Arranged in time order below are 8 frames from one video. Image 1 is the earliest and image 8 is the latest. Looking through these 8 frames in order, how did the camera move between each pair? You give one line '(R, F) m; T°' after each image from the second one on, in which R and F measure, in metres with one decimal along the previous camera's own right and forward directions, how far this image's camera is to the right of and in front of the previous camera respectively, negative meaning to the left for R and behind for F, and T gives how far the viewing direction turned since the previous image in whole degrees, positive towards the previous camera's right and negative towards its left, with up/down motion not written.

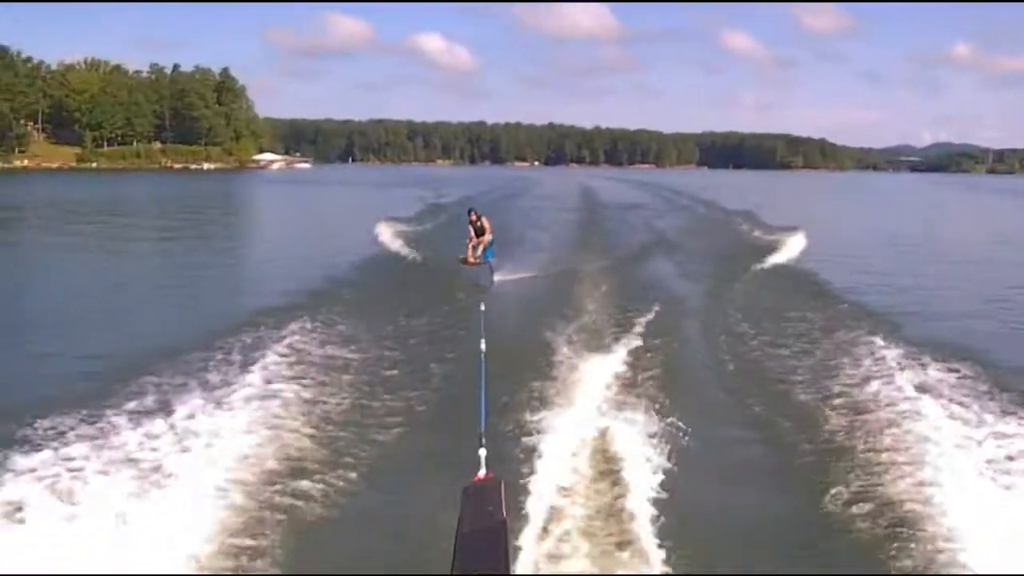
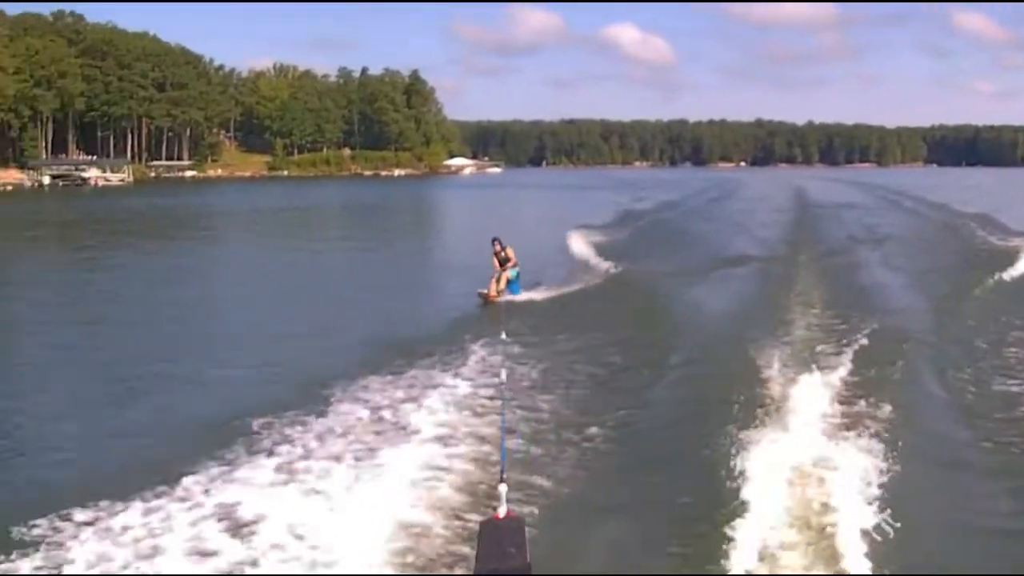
(+0.1, +1.9) m; -9°
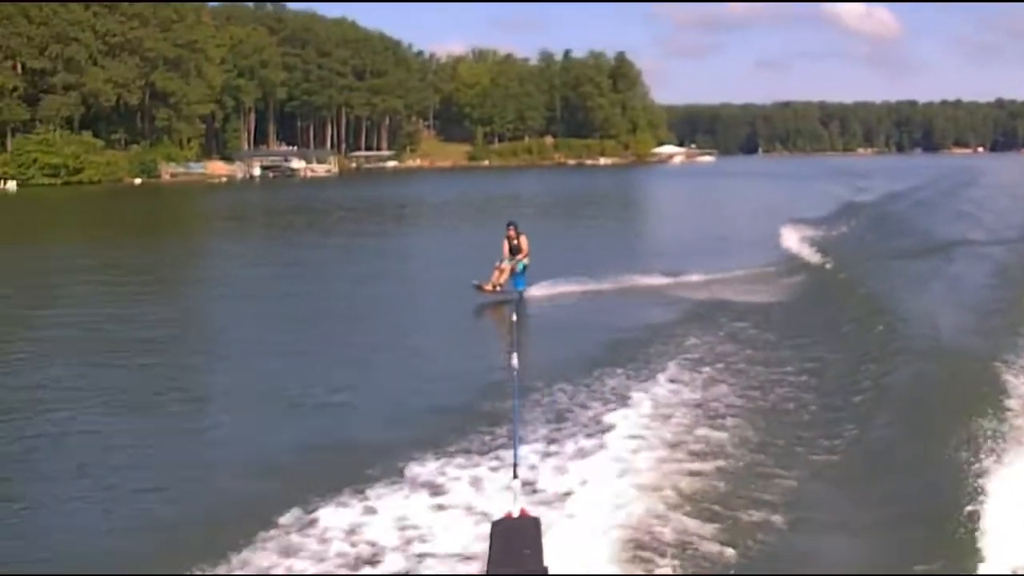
(+0.1, +1.7) m; -9°
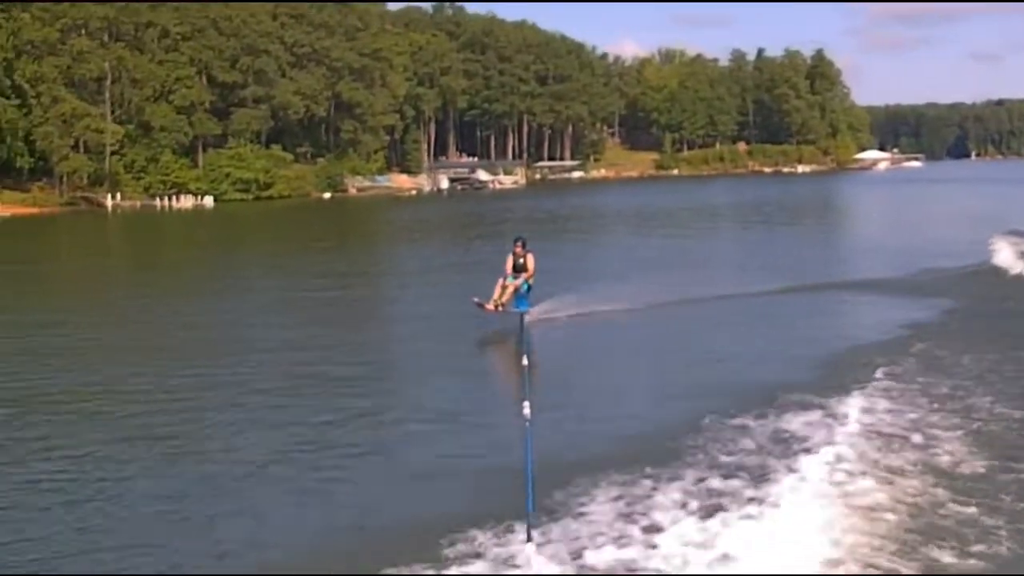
(+0.1, +1.4) m; -8°
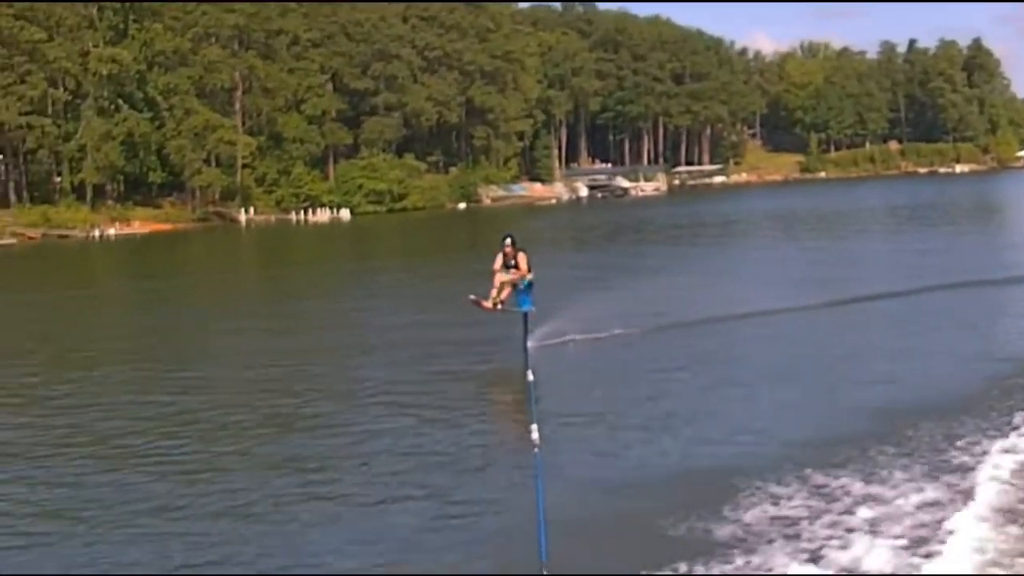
(-0.9, +1.4) m; -4°
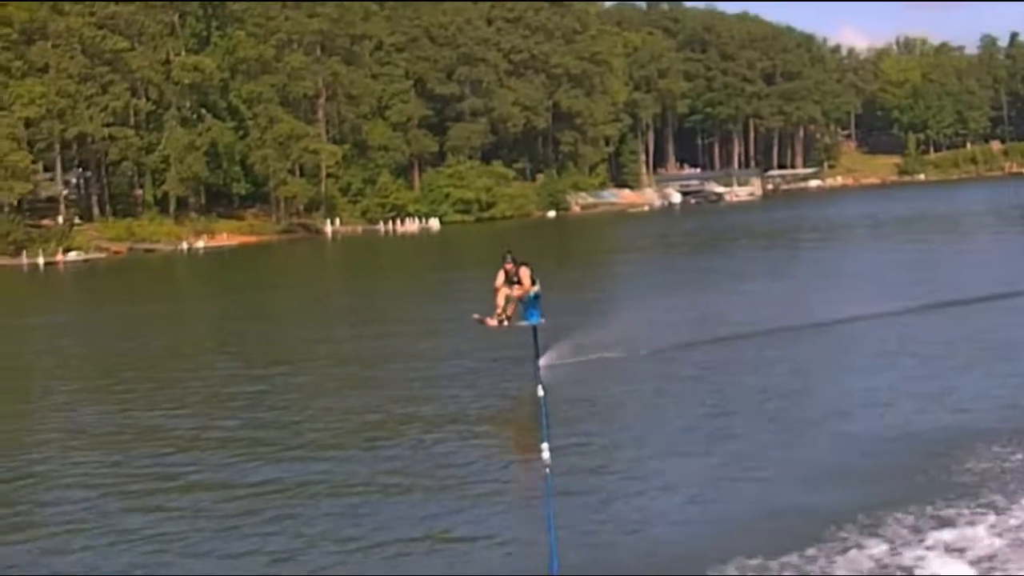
(-0.8, +1.0) m; -2°
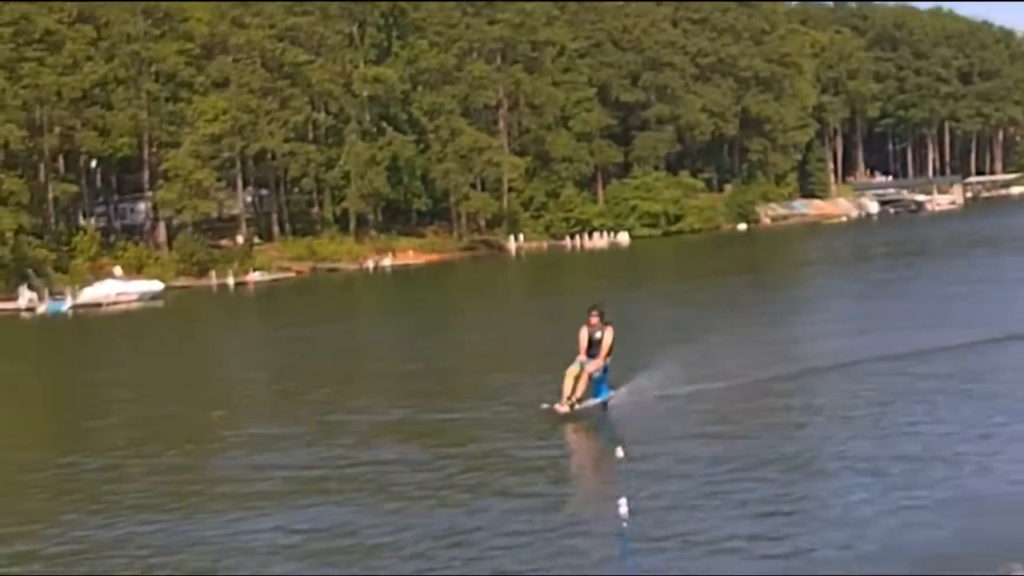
(-1.5, +1.4) m; -5°
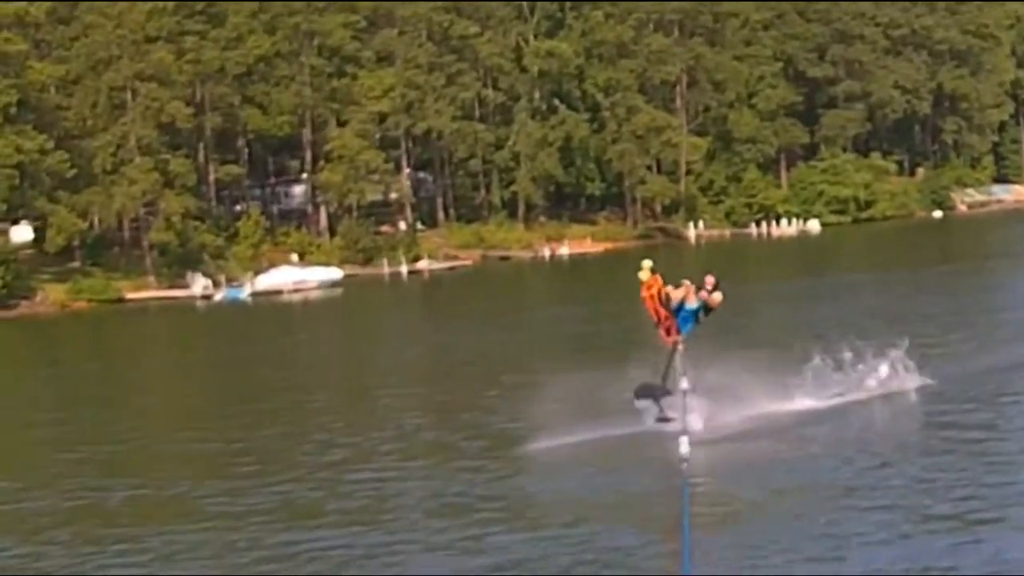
(-1.5, +1.7) m; -4°
